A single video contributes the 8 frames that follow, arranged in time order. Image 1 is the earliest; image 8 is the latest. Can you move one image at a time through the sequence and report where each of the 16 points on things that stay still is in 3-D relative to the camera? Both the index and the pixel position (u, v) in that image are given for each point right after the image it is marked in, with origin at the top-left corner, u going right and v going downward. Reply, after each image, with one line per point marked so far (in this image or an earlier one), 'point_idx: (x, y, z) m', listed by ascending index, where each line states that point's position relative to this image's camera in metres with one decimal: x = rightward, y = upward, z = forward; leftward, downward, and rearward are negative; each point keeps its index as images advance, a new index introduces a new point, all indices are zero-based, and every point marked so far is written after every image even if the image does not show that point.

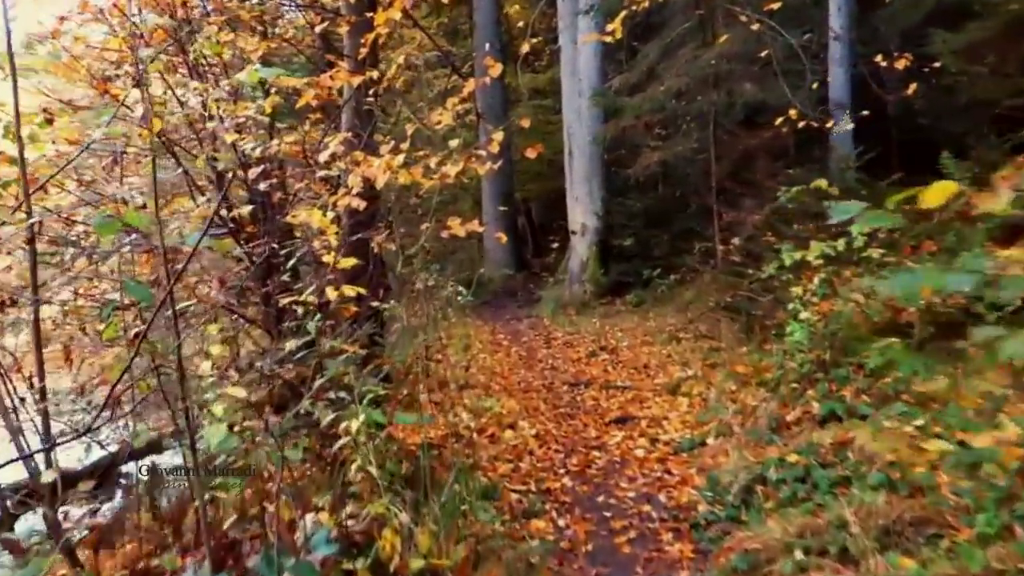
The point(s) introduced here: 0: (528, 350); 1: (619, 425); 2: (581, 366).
0: (+0.3, -1.3, +11.6) m
1: (+1.3, -1.7, +7.0) m
2: (+1.2, -1.4, +10.1) m
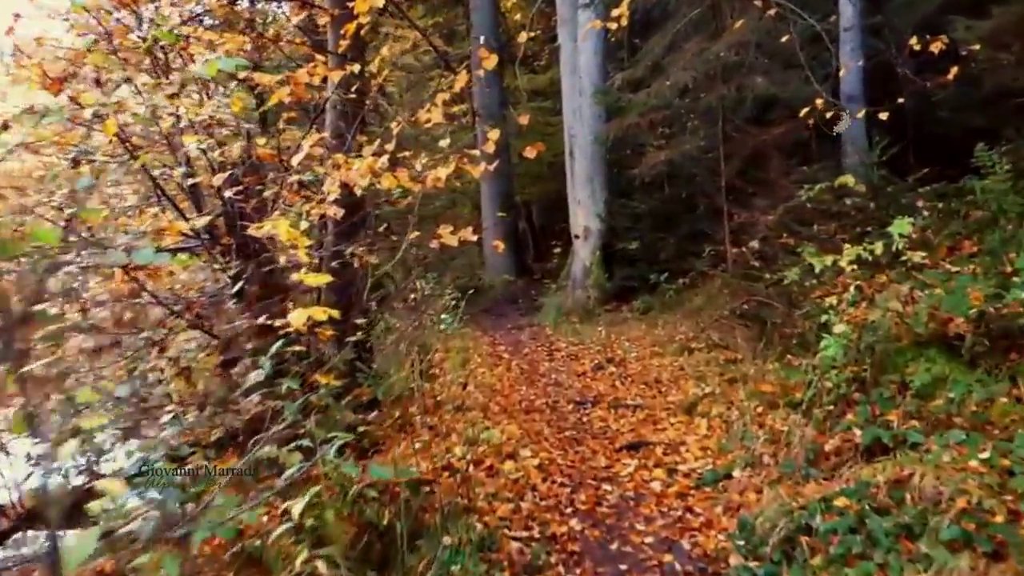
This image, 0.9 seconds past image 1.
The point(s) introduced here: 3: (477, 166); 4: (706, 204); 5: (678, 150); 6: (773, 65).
0: (+0.3, -1.4, +10.9) m
1: (+1.3, -1.8, +6.4) m
2: (+1.2, -1.5, +9.4) m
3: (-0.4, +1.3, +6.3) m
4: (+4.6, +2.0, +14.0) m
5: (+3.7, +3.1, +13.1) m
6: (+5.5, +4.7, +12.4) m
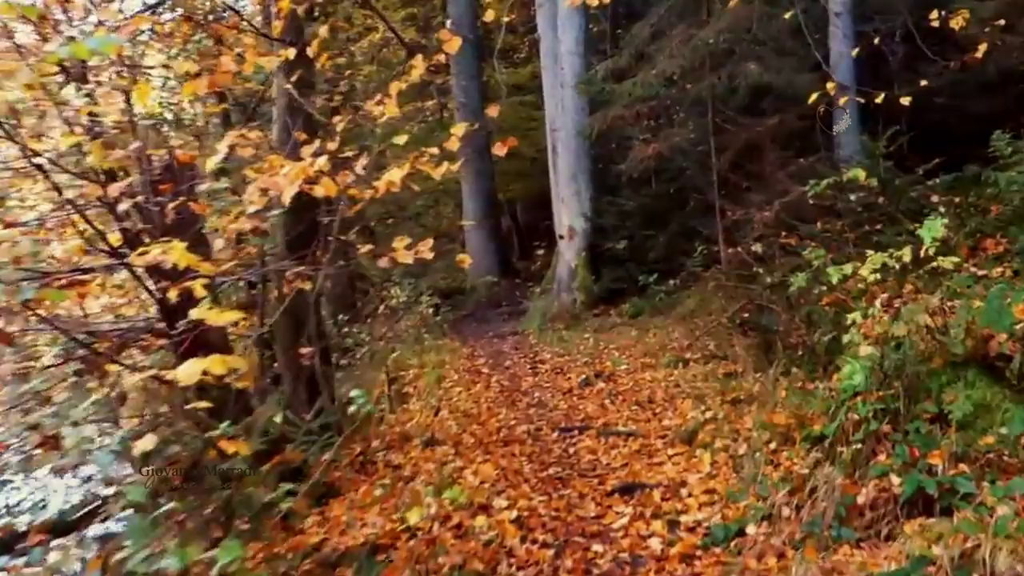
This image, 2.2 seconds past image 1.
0: (0.0, -1.6, +10.0) m
1: (+1.0, -2.0, +5.5) m
2: (+0.9, -1.7, +8.6) m
3: (-0.7, +1.1, +5.4) m
4: (+4.2, +2.0, +13.2) m
5: (+3.2, +3.0, +12.3) m
6: (+5.0, +4.7, +11.5) m
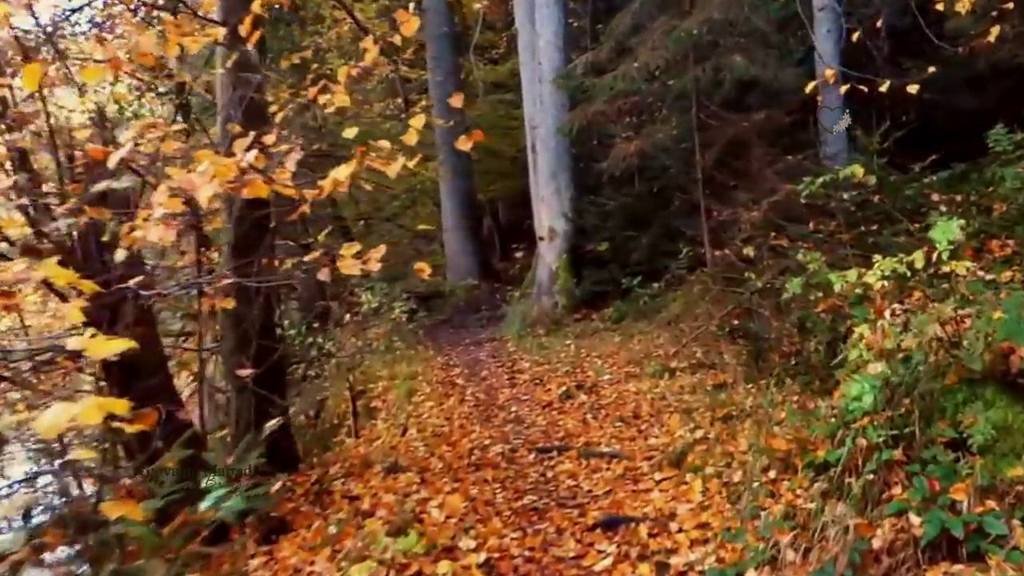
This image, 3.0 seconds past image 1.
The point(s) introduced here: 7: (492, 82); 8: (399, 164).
0: (-0.4, -1.7, +9.4) m
1: (+0.8, -2.0, +4.9) m
2: (+0.5, -1.8, +8.0) m
3: (-1.0, +1.0, +4.7) m
4: (+3.7, +1.9, +12.7) m
5: (+2.7, +2.9, +11.7) m
6: (+4.5, +4.6, +11.0) m
7: (-0.7, +7.0, +19.8) m
8: (-0.9, +1.0, +4.7) m
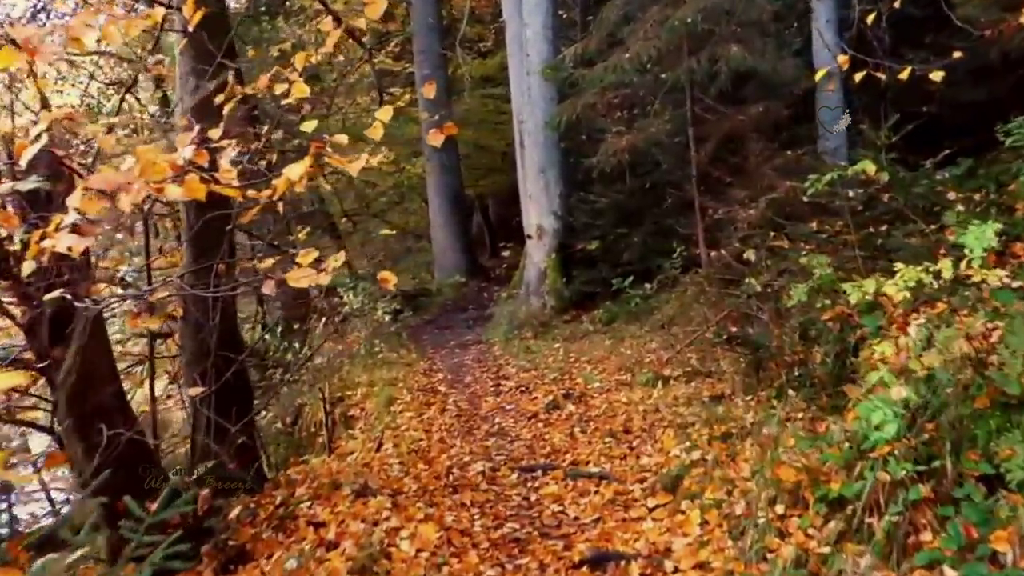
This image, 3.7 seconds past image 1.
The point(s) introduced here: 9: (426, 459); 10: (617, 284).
0: (-0.6, -1.7, +8.9) m
1: (+0.6, -2.1, +4.4) m
2: (+0.3, -1.8, +7.4) m
3: (-1.2, +0.9, +4.2) m
4: (+3.4, +1.9, +12.1) m
5: (+2.5, +2.9, +11.2) m
6: (+4.3, +4.6, +10.5) m
7: (-1.0, +7.0, +19.1) m
8: (-1.1, +0.9, +4.1) m
9: (-1.0, -2.0, +6.8) m
10: (+2.2, +0.1, +12.4) m
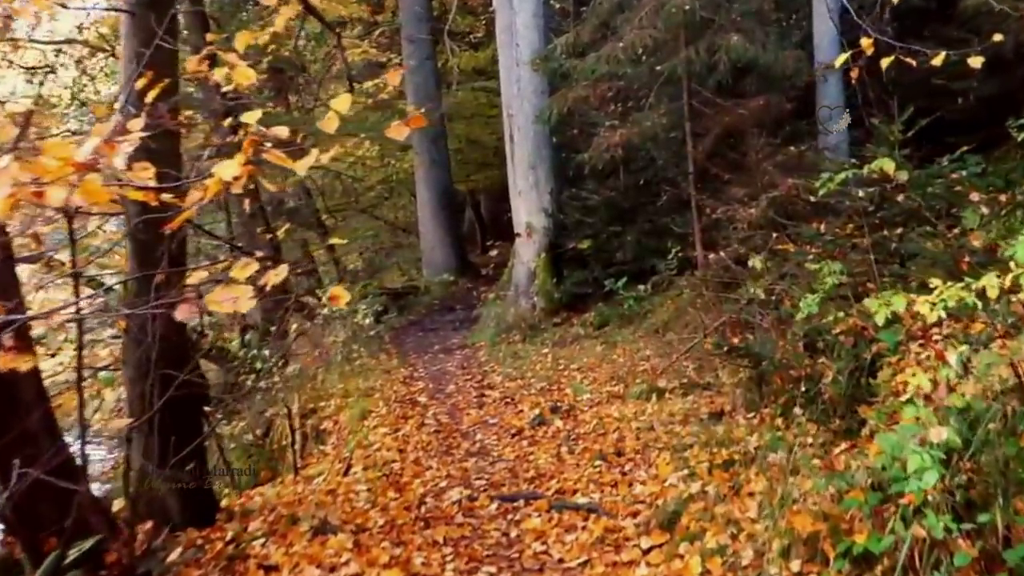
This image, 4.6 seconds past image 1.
0: (-0.9, -1.8, +8.3) m
1: (+0.4, -2.2, +3.8) m
2: (+0.1, -1.9, +6.8) m
3: (-1.3, +0.8, +3.5) m
4: (+3.1, +1.8, +11.6) m
5: (+2.2, +2.9, +10.6) m
6: (+4.0, +4.5, +9.9) m
7: (-1.4, +7.0, +18.5) m
8: (-1.2, +0.8, +3.5) m
9: (-1.2, -2.1, +6.2) m
10: (+2.0, 0.0, +11.8) m
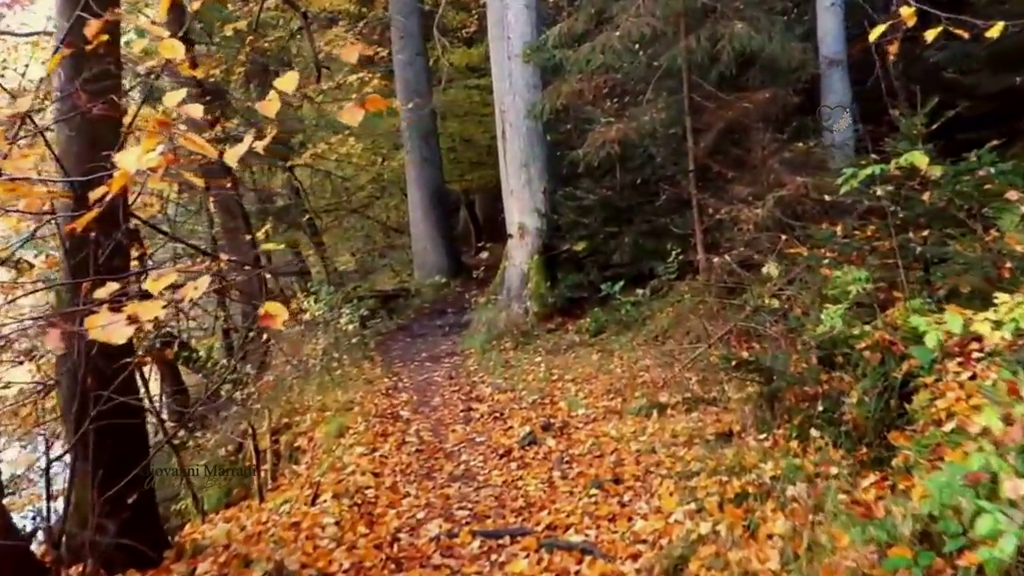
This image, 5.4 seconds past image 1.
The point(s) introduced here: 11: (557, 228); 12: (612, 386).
0: (-1.0, -1.9, +7.6) m
1: (+0.3, -2.3, +3.1) m
2: (0.0, -2.0, +6.2) m
3: (-1.5, +0.7, +2.9) m
4: (+2.9, +1.8, +10.9) m
5: (+2.1, +2.8, +10.0) m
6: (+3.9, +4.5, +9.3) m
7: (-1.6, +7.0, +17.8) m
8: (-1.4, +0.7, +2.8) m
9: (-1.3, -2.2, +5.5) m
10: (+1.8, 0.0, +11.2) m
11: (+0.9, +1.2, +11.7) m
12: (+1.4, -1.4, +8.3) m
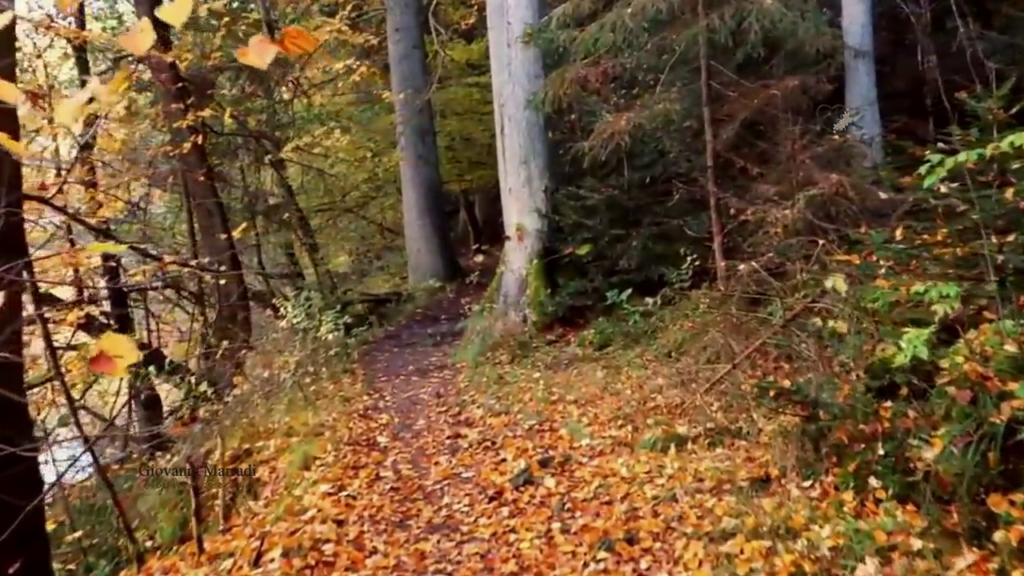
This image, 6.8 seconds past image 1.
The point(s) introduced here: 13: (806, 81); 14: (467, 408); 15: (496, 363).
0: (-1.1, -2.0, +6.6) m
1: (+0.2, -2.4, +2.1) m
2: (-0.1, -2.1, +5.1) m
3: (-1.5, +0.7, +1.8) m
4: (+2.9, +1.6, +9.9) m
5: (+2.0, +2.6, +8.9) m
6: (+3.8, +4.3, +8.3) m
7: (-1.6, +6.8, +16.8) m
8: (-1.4, +0.6, +1.8) m
9: (-1.4, -2.2, +4.5) m
10: (+1.7, -0.2, +10.1) m
11: (+0.8, +1.1, +10.6) m
12: (+1.3, -1.5, +7.2) m
13: (+4.2, +3.0, +8.4) m
14: (-0.7, -1.7, +8.2) m
15: (-0.3, -1.3, +9.8) m
